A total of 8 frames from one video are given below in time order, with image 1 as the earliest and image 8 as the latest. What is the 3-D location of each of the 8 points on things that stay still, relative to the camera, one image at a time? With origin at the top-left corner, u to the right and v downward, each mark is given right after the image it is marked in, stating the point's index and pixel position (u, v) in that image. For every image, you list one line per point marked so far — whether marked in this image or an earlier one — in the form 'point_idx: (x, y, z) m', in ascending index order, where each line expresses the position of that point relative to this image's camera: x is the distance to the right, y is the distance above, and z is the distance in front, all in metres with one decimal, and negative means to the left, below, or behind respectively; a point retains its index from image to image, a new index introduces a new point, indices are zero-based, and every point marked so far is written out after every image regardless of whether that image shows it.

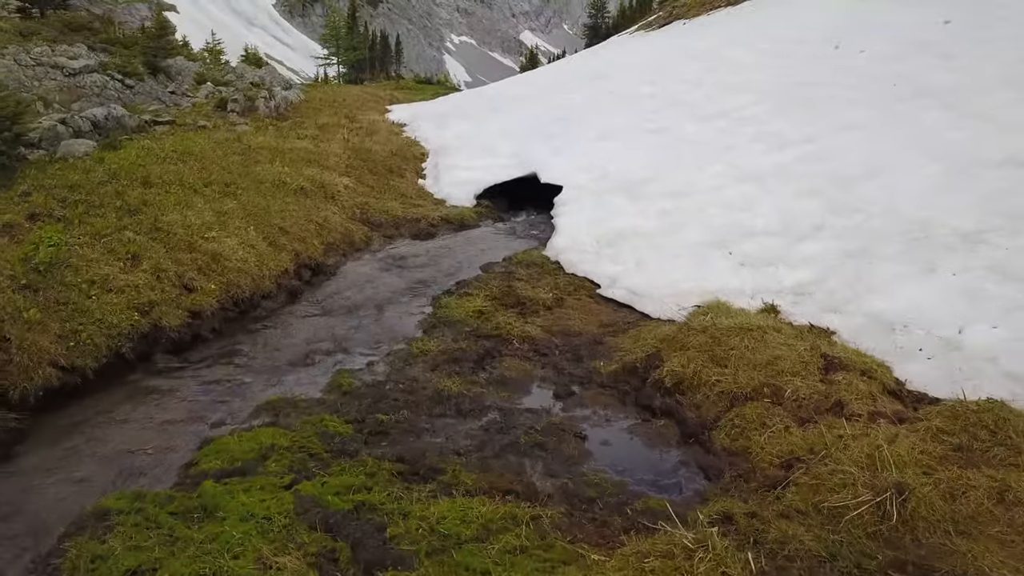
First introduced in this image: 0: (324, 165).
0: (-3.5, +2.3, +15.1) m
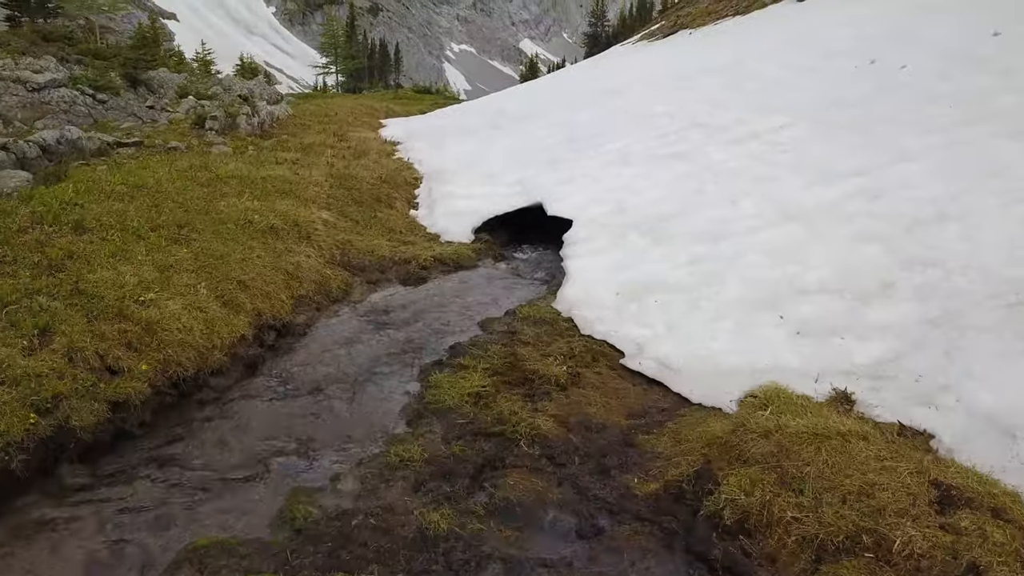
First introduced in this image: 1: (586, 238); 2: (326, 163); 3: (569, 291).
0: (-3.5, +1.5, +13.3) m
1: (+1.1, +0.8, +12.2) m
2: (-3.8, +2.6, +16.7) m
3: (+0.8, 0.0, +10.6) m
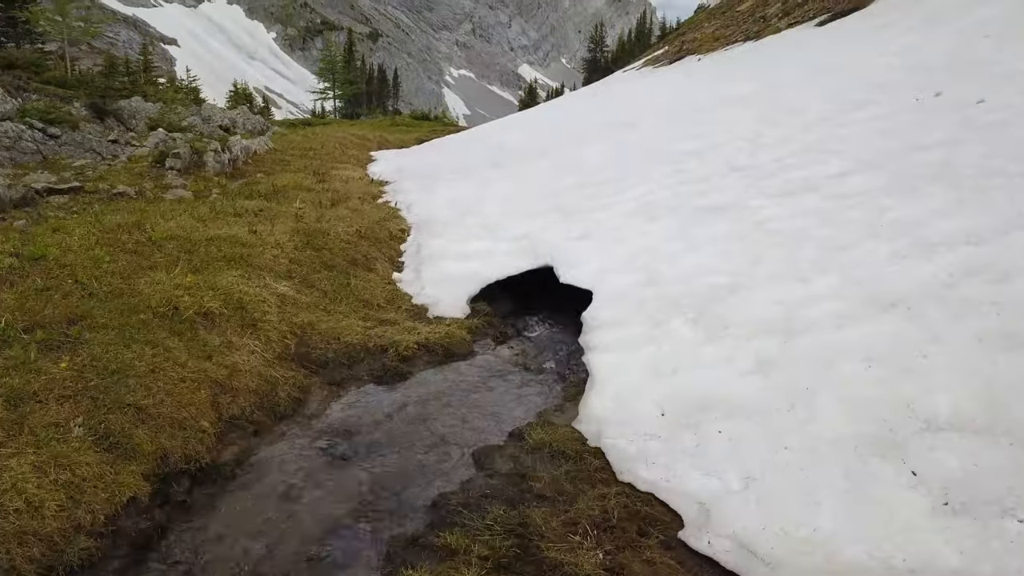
0: (-3.4, +0.3, +10.7) m
1: (+1.2, -0.4, +9.6) m
2: (-3.8, +1.3, +14.1) m
3: (+0.8, -1.1, +7.9) m
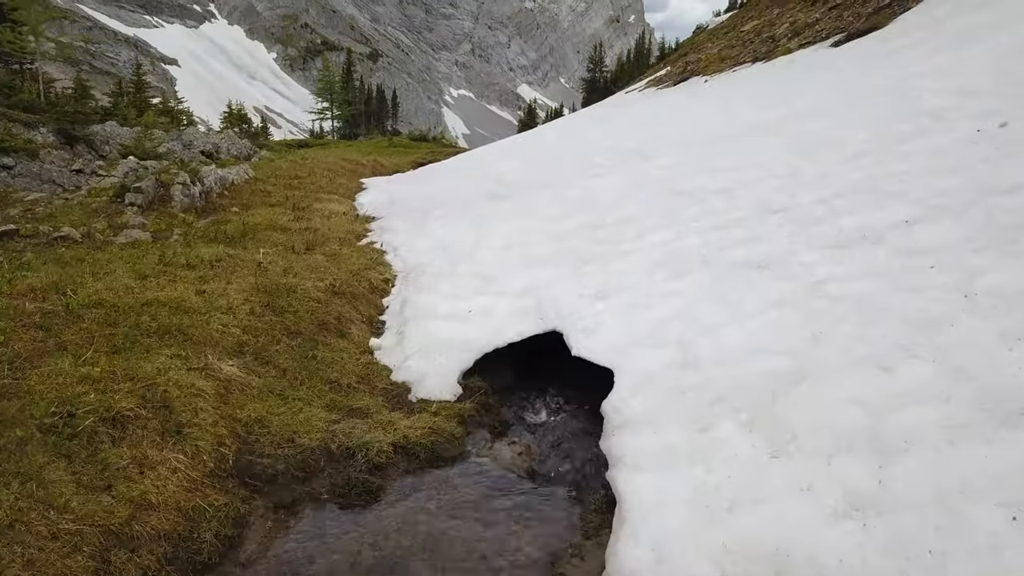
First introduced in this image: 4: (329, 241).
0: (-3.4, -0.5, +8.6) m
1: (+1.2, -1.2, +7.5) m
2: (-3.8, +0.4, +12.1) m
3: (+0.8, -1.9, +5.9) m
4: (-3.4, +0.9, +15.1) m
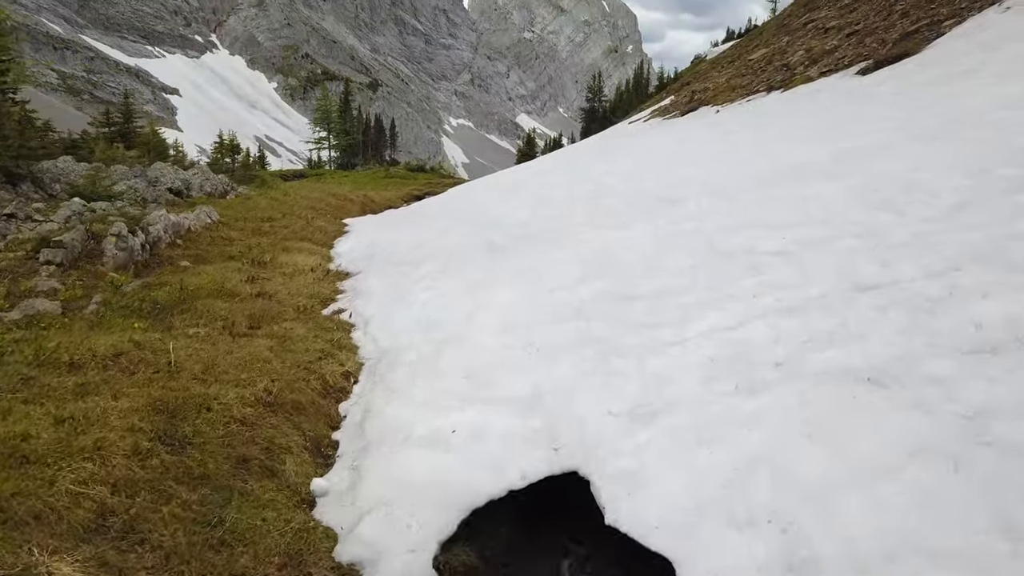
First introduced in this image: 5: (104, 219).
0: (-3.4, -1.6, +5.5) m
1: (+1.2, -2.2, +4.4) m
2: (-3.7, -0.8, +9.0) m
3: (+0.9, -2.8, +2.7) m
4: (-3.4, -0.4, +12.0) m
5: (-8.6, +1.4, +17.0) m
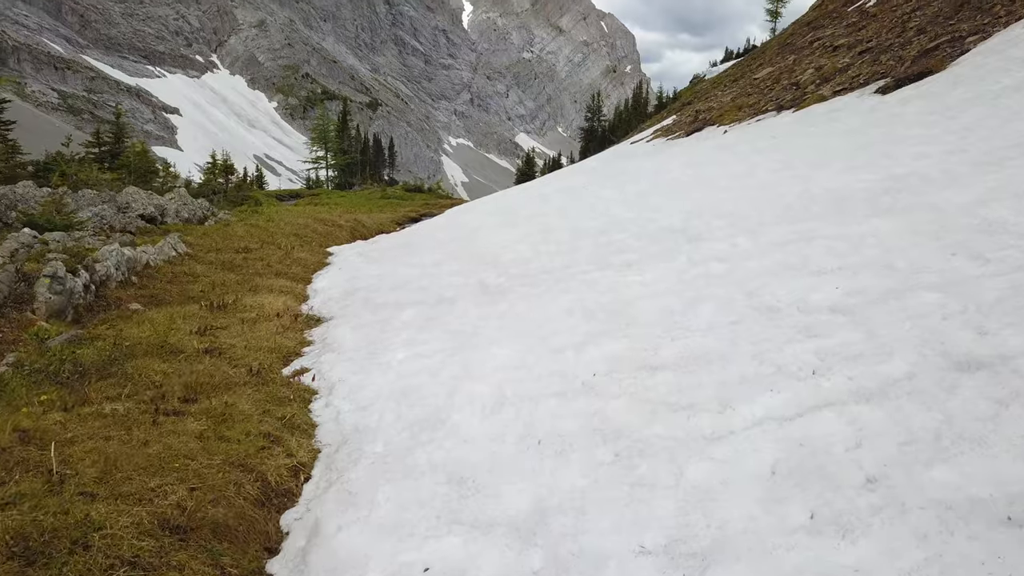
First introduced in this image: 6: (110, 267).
0: (-3.4, -2.1, +3.4) m
1: (+1.2, -2.7, +2.3) m
2: (-3.8, -1.4, +6.9) m
3: (+0.8, -3.4, +0.6) m
4: (-3.5, -1.1, +10.0) m
5: (-8.6, +0.6, +15.0) m
6: (-7.6, +0.4, +15.4) m
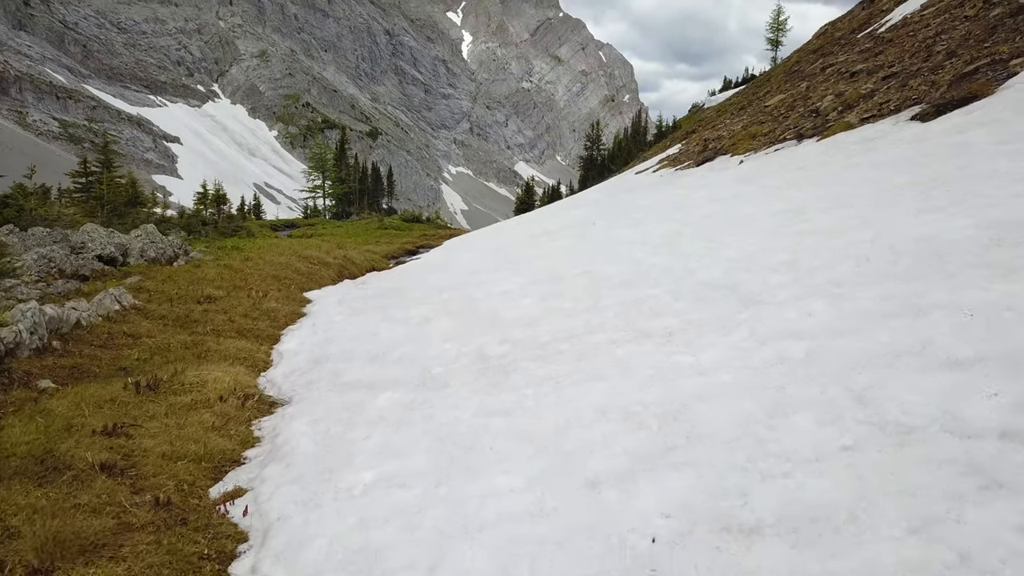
0: (-3.3, -2.8, +0.4) m
1: (+1.3, -3.3, -0.7) m
2: (-3.7, -2.2, +3.9) m
3: (+0.9, -3.9, -2.5) m
4: (-3.4, -2.0, +7.0) m
5: (-8.5, -0.5, +12.1) m
6: (-7.5, -0.7, +12.5) m
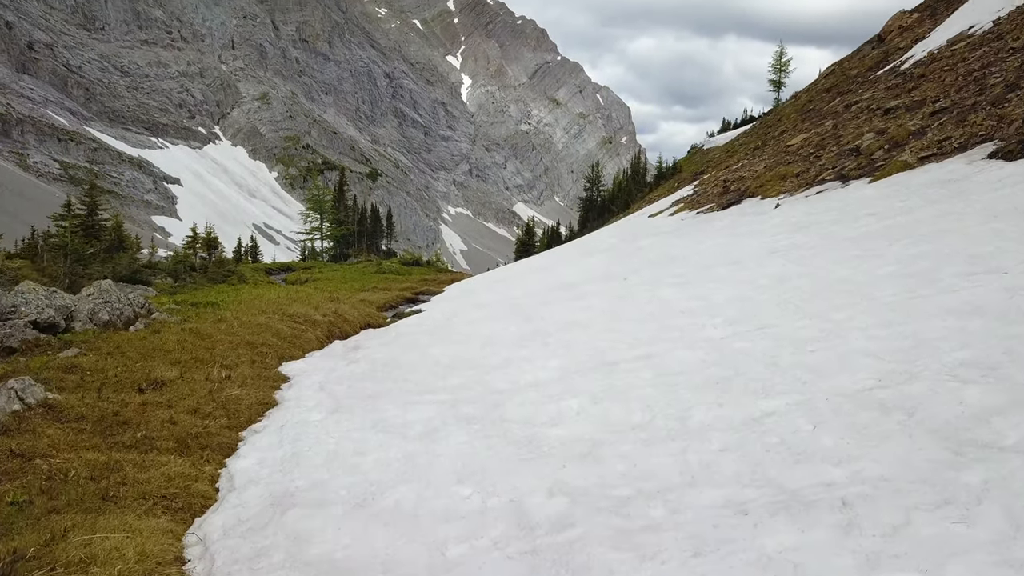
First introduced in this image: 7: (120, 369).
0: (-2.8, -3.4, -3.8) m
1: (+1.8, -3.9, -5.0) m
2: (-3.1, -3.0, -0.3) m
3: (+1.5, -4.4, -6.8) m
4: (-2.8, -2.9, +2.8) m
5: (-8.0, -1.6, +7.9) m
6: (-7.0, -1.8, +8.3) m
7: (-7.9, -1.6, +16.7) m
